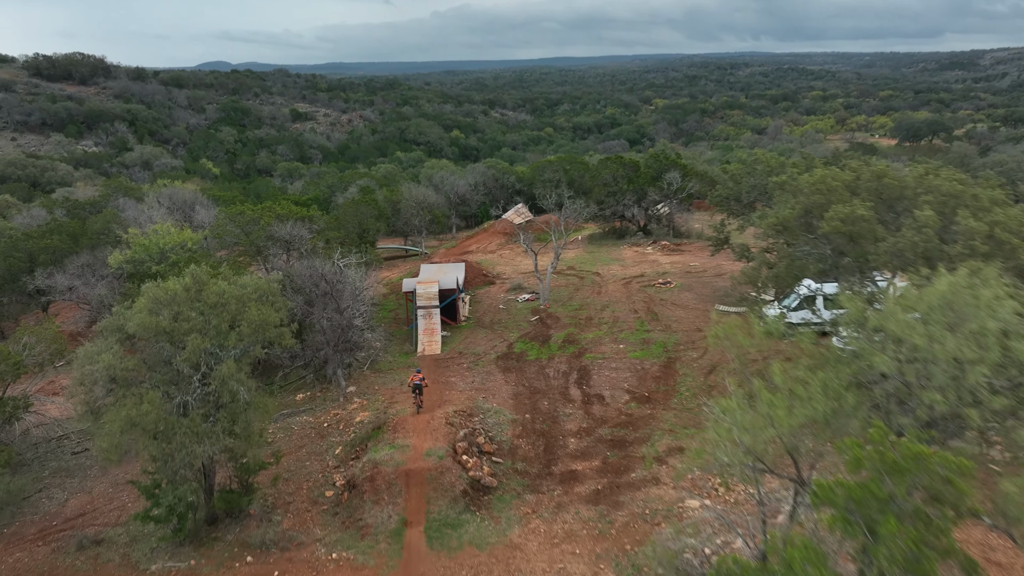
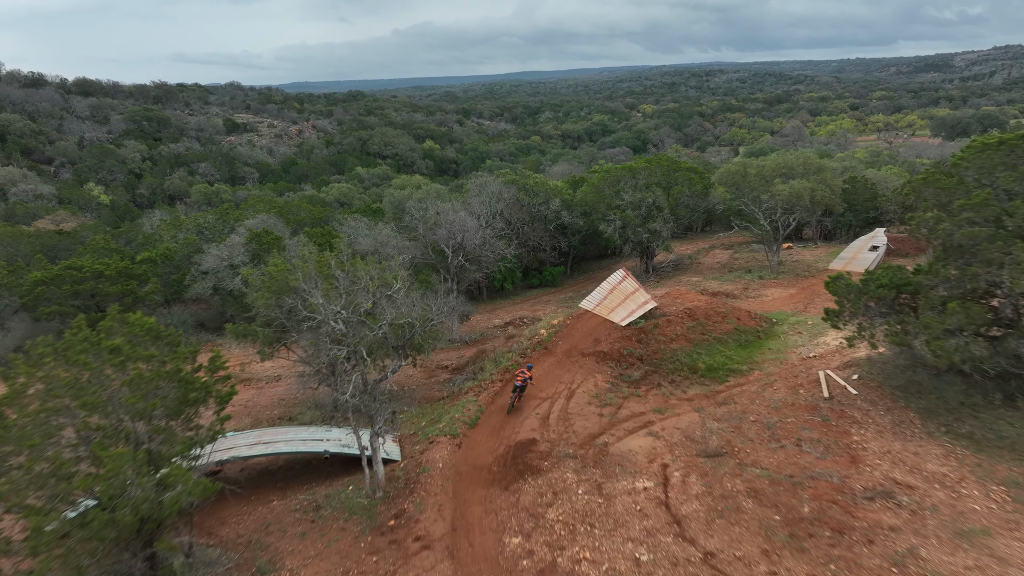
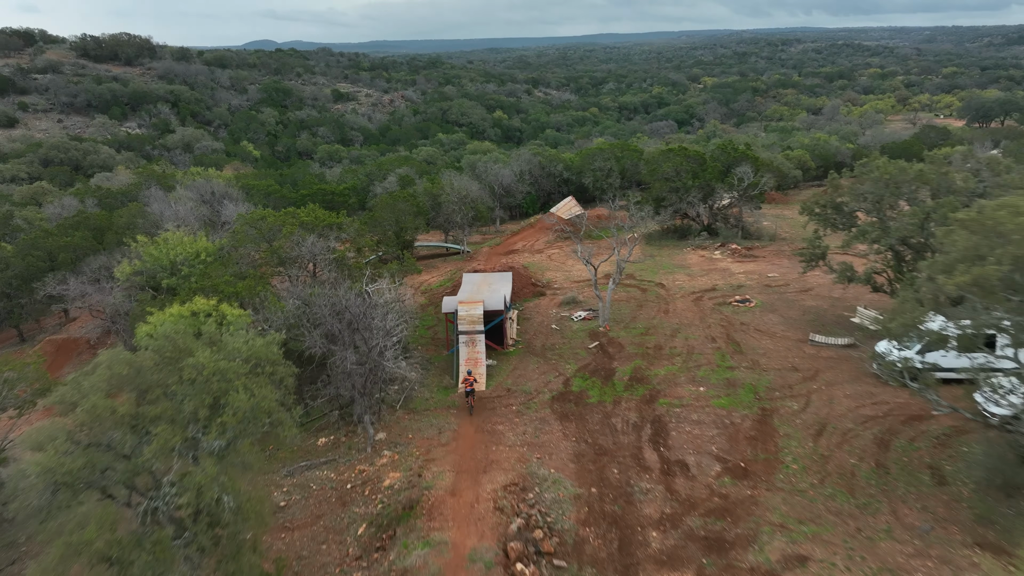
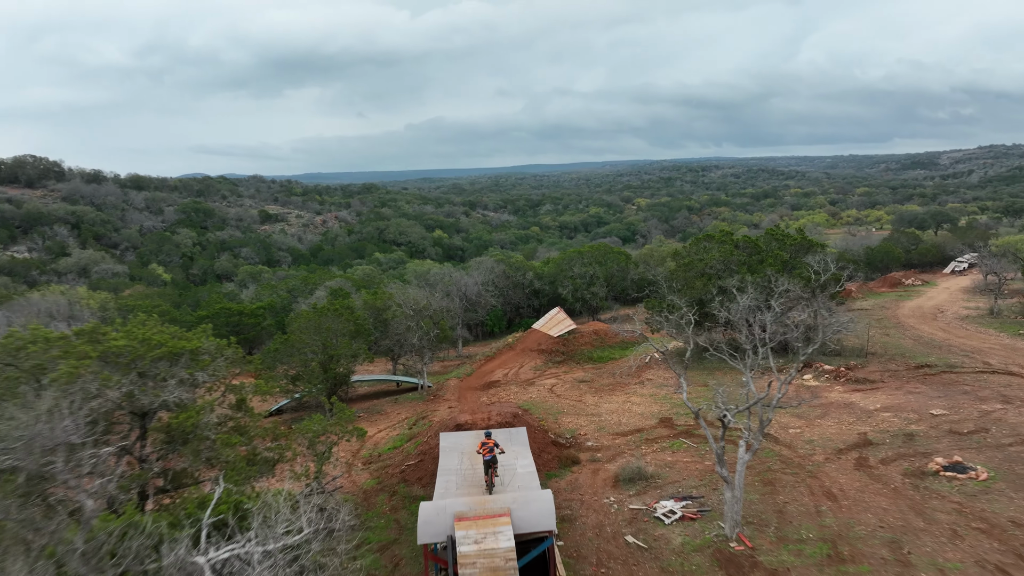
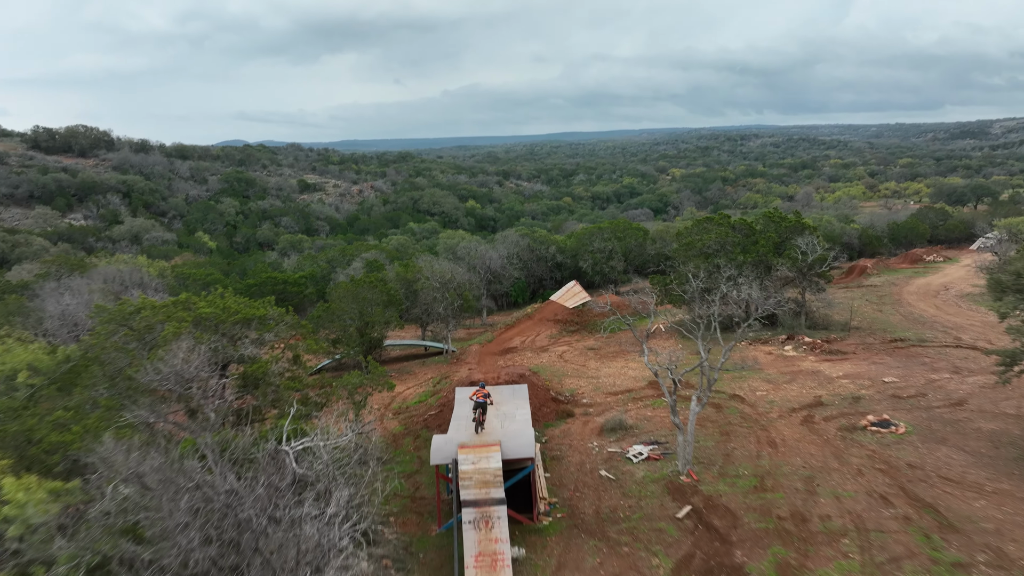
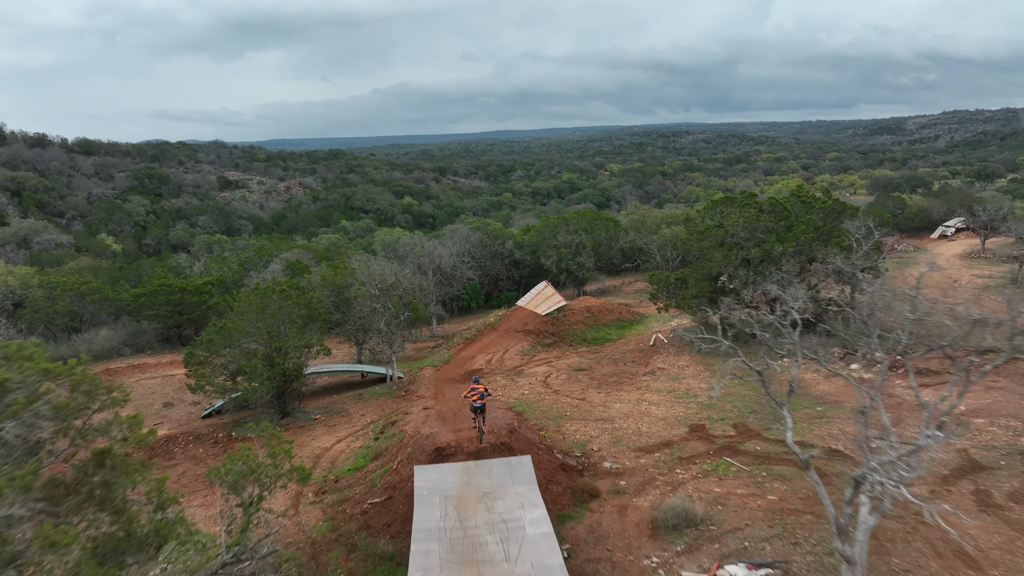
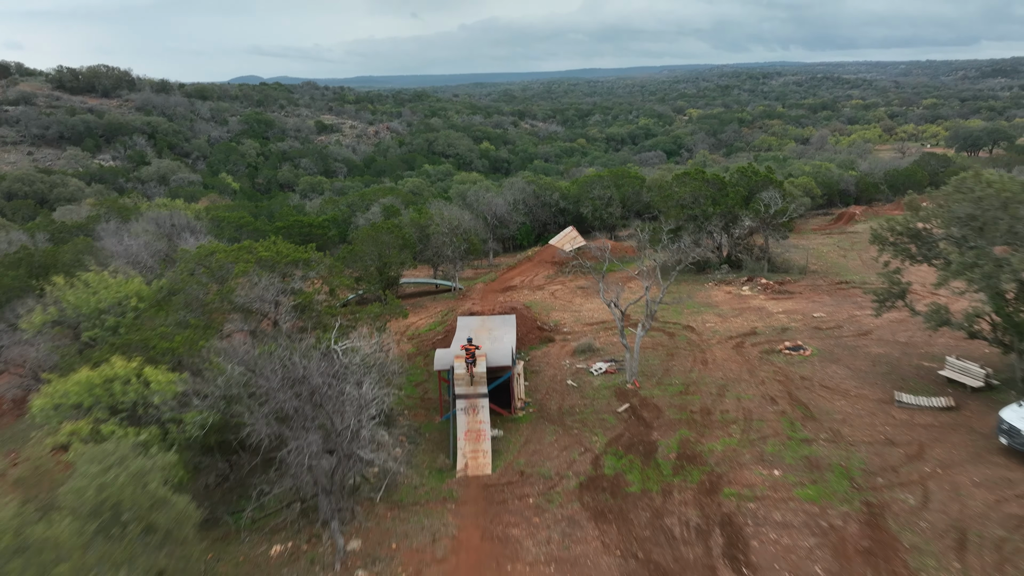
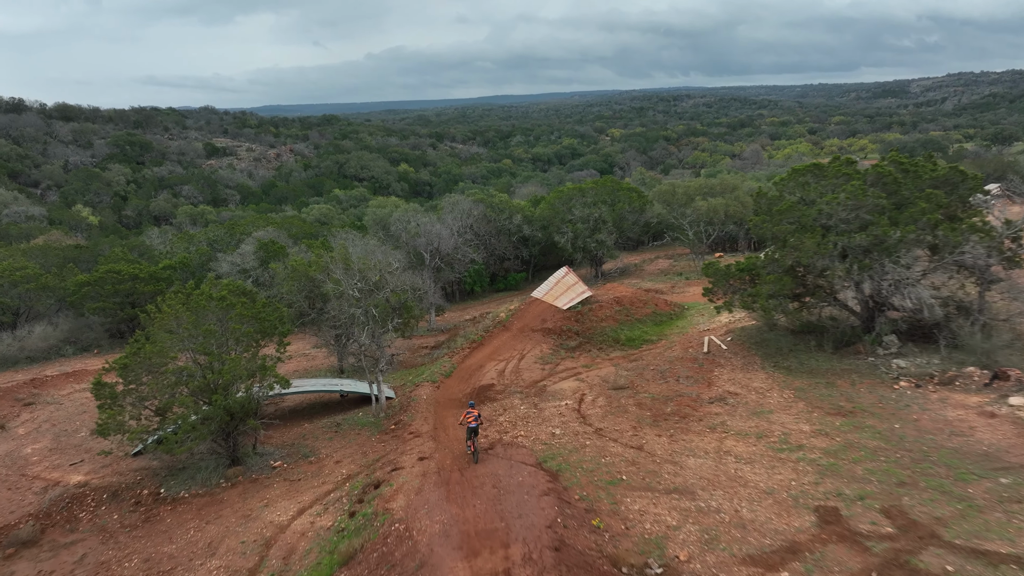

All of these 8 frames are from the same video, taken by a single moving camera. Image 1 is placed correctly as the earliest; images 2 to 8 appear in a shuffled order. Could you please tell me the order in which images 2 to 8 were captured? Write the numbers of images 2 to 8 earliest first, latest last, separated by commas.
3, 7, 5, 4, 6, 8, 2
